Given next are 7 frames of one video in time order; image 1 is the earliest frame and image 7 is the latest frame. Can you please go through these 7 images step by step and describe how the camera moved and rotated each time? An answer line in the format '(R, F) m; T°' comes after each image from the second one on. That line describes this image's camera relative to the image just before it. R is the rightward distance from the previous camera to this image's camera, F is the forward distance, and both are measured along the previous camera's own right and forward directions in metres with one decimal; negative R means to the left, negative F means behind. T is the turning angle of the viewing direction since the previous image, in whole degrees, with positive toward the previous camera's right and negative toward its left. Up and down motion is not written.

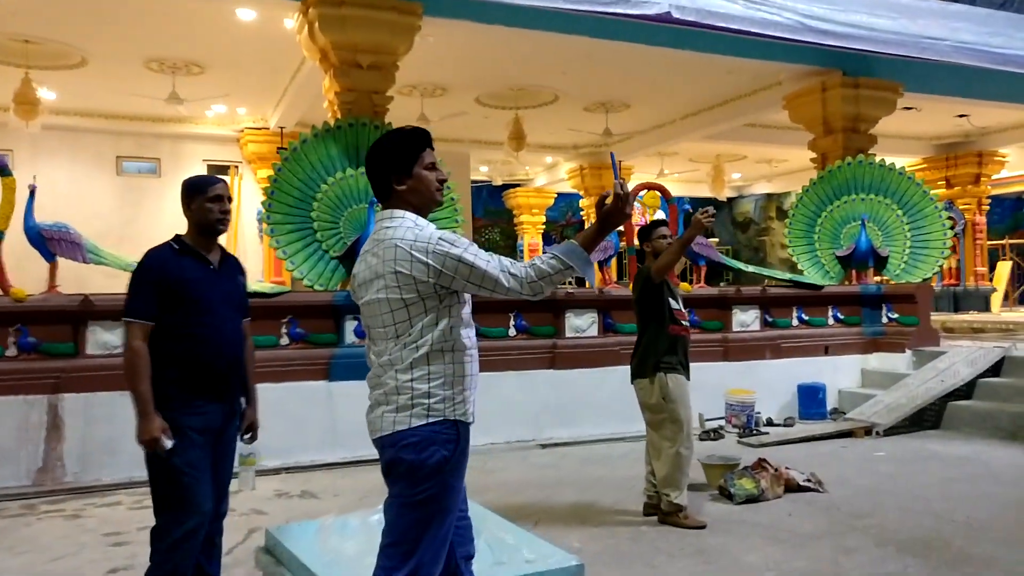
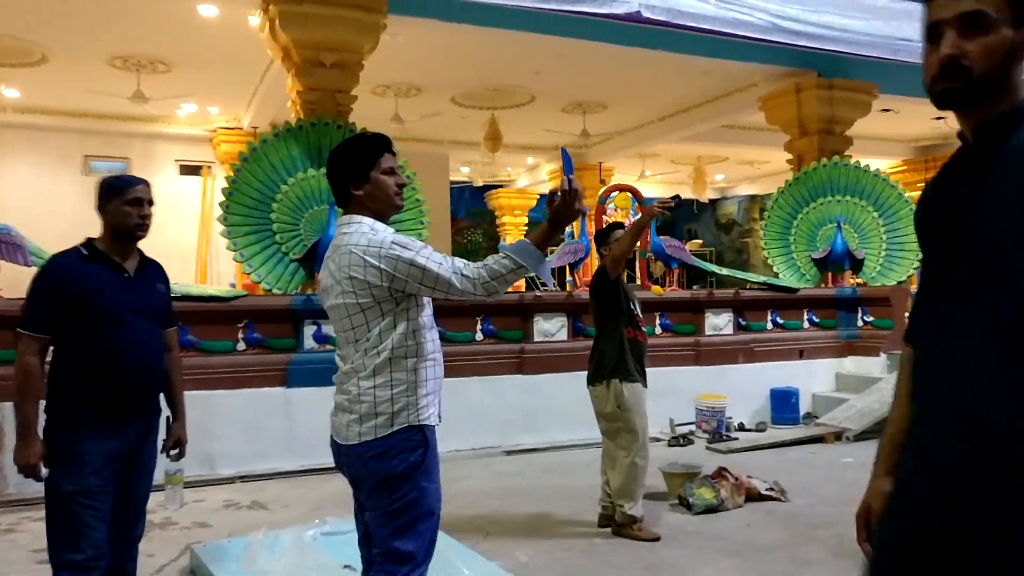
(+0.1, +0.1) m; +1°
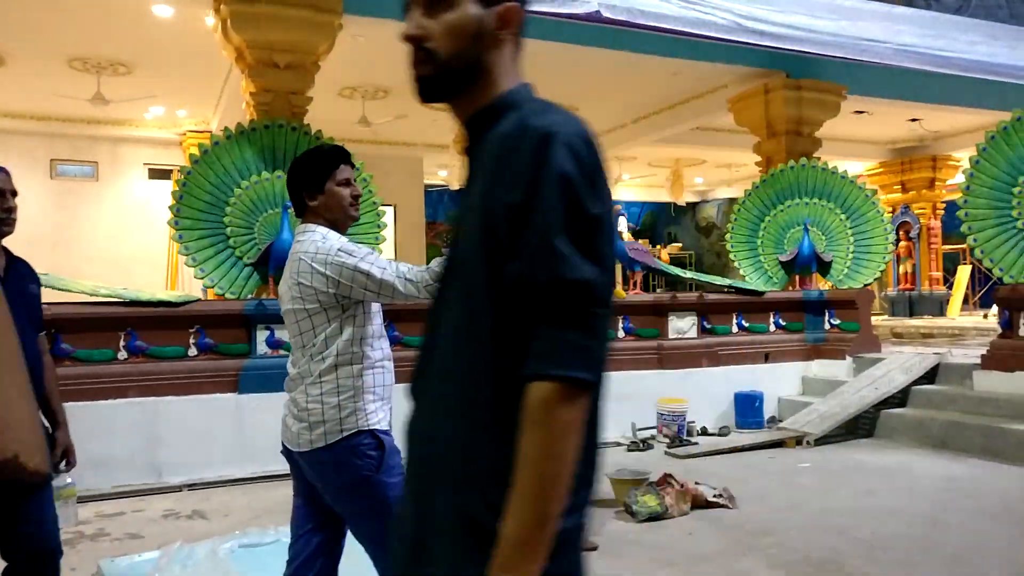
(+0.2, +0.1) m; +1°
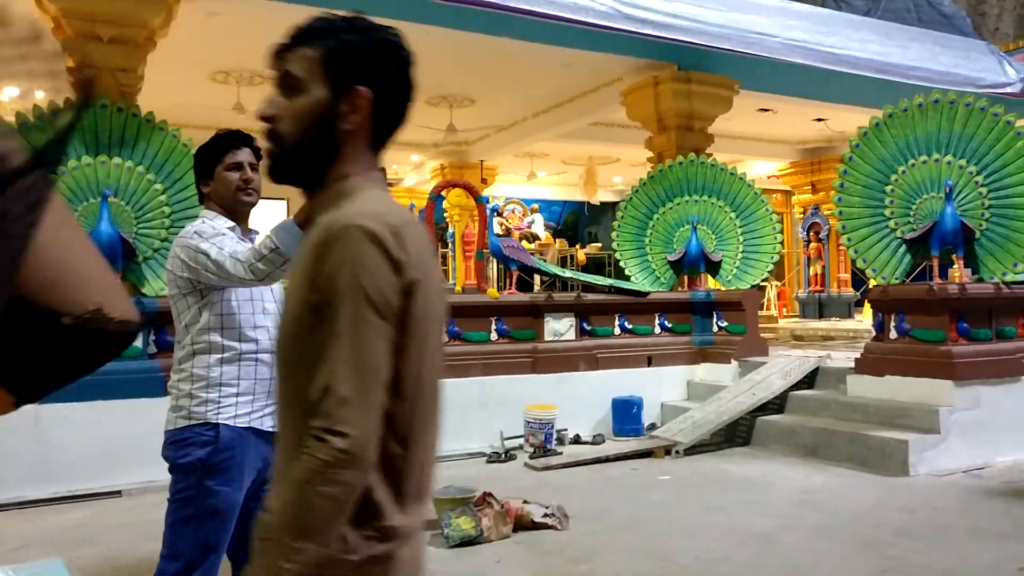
(+0.6, +0.4) m; +4°
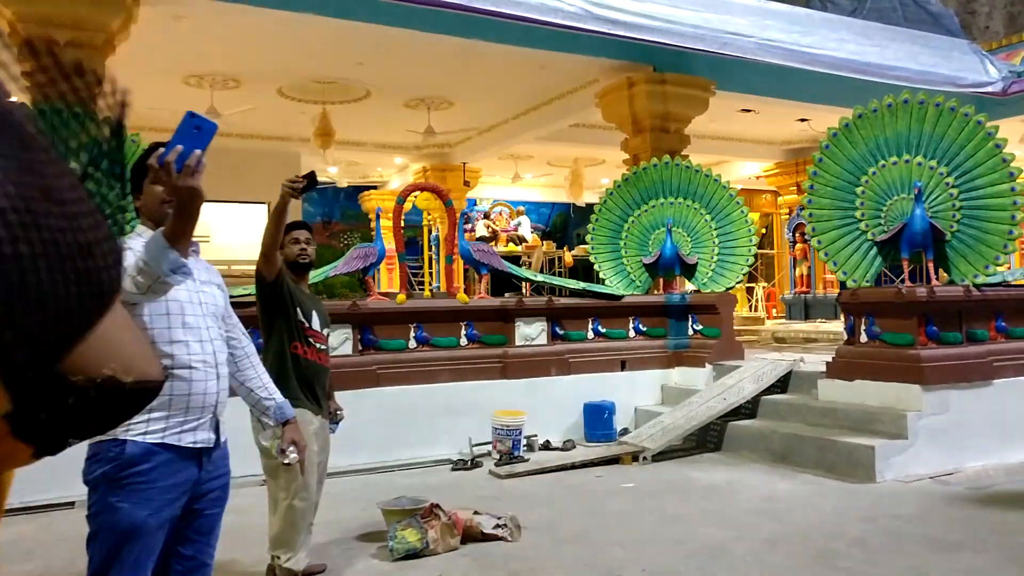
(+0.2, +0.1) m; 0°
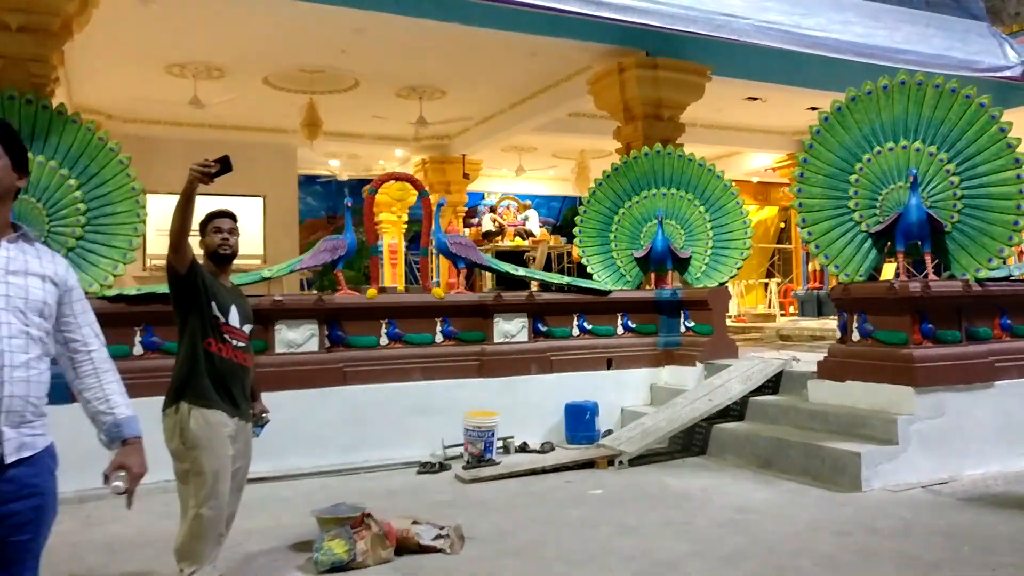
(+0.3, +0.2) m; -2°
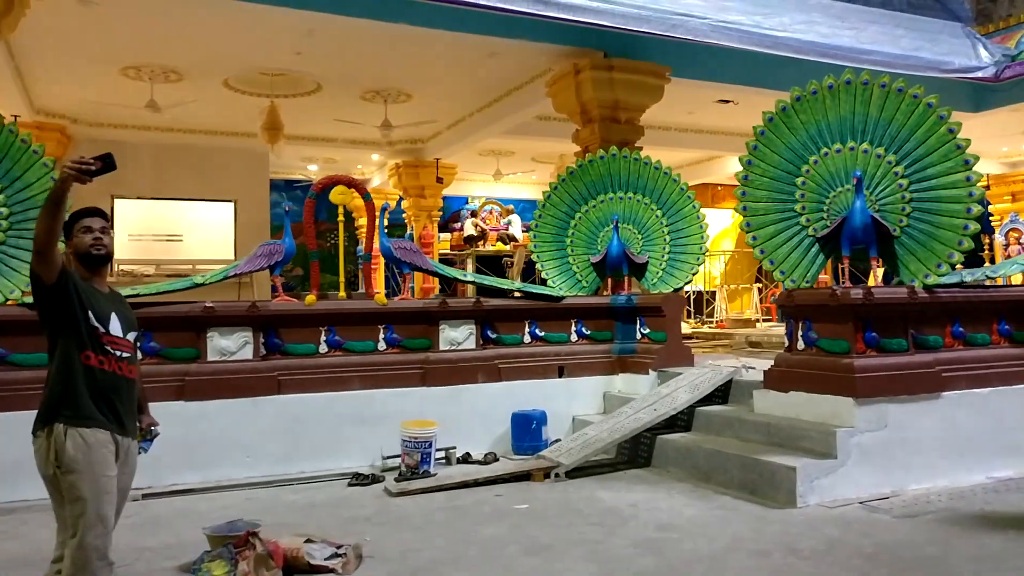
(+0.4, +0.1) m; 0°
